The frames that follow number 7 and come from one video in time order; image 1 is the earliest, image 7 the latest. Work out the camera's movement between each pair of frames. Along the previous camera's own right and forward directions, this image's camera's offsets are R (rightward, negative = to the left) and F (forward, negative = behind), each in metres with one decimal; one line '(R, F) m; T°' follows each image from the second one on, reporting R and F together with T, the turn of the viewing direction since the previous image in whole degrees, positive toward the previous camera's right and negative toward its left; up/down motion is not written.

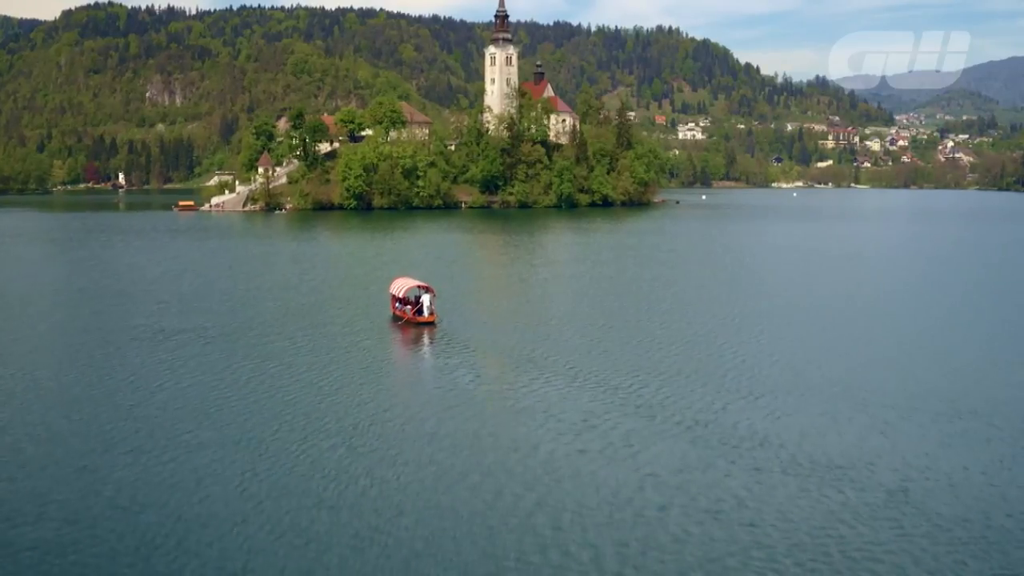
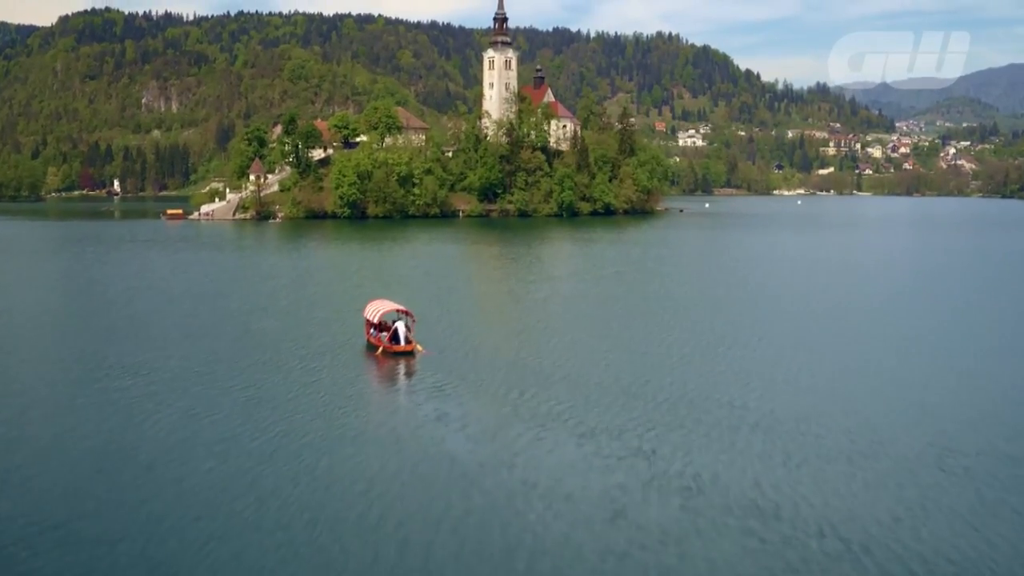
(0.0, +3.1) m; 0°
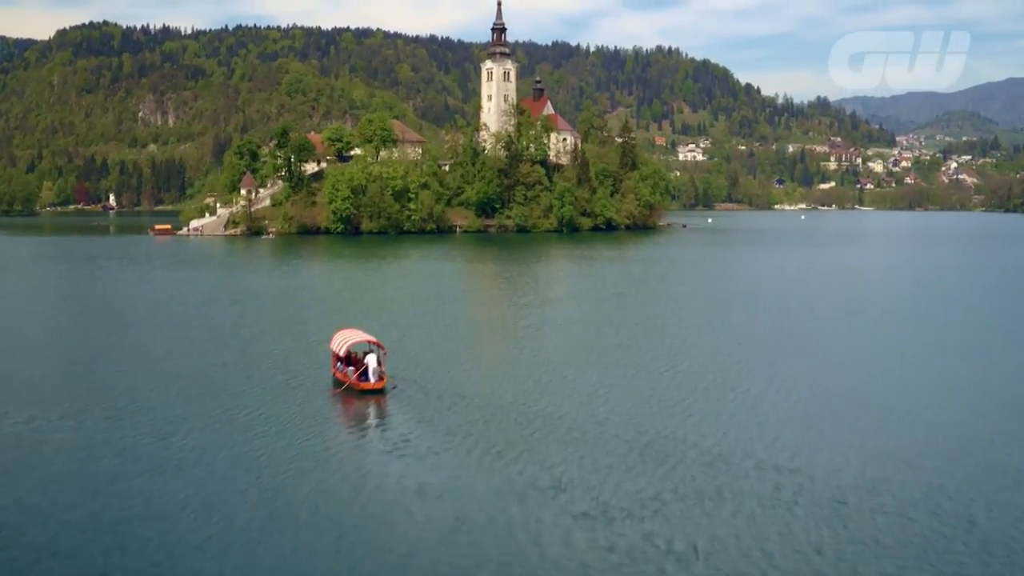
(0.0, +2.8) m; 0°
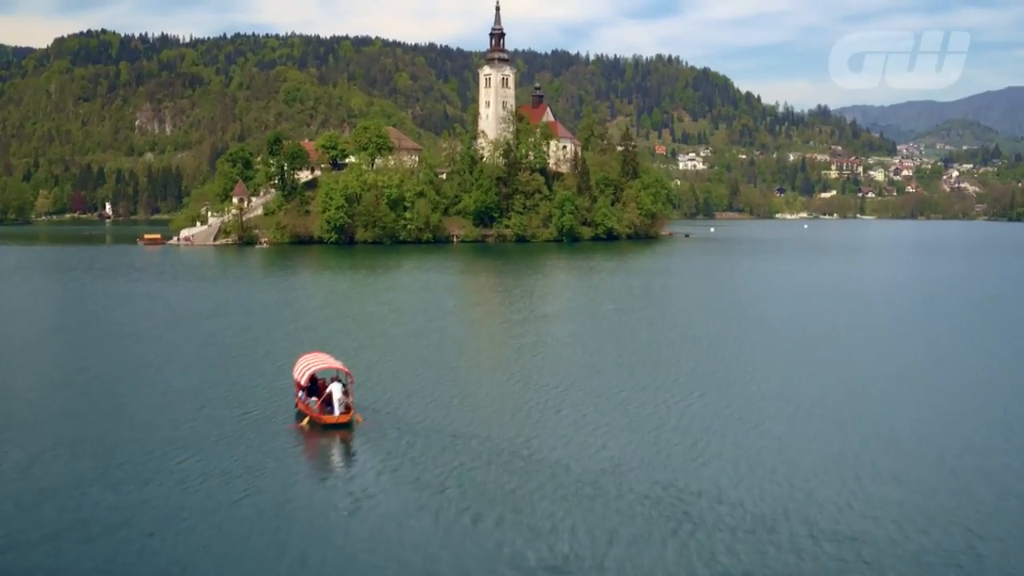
(+0.1, +2.3) m; 0°
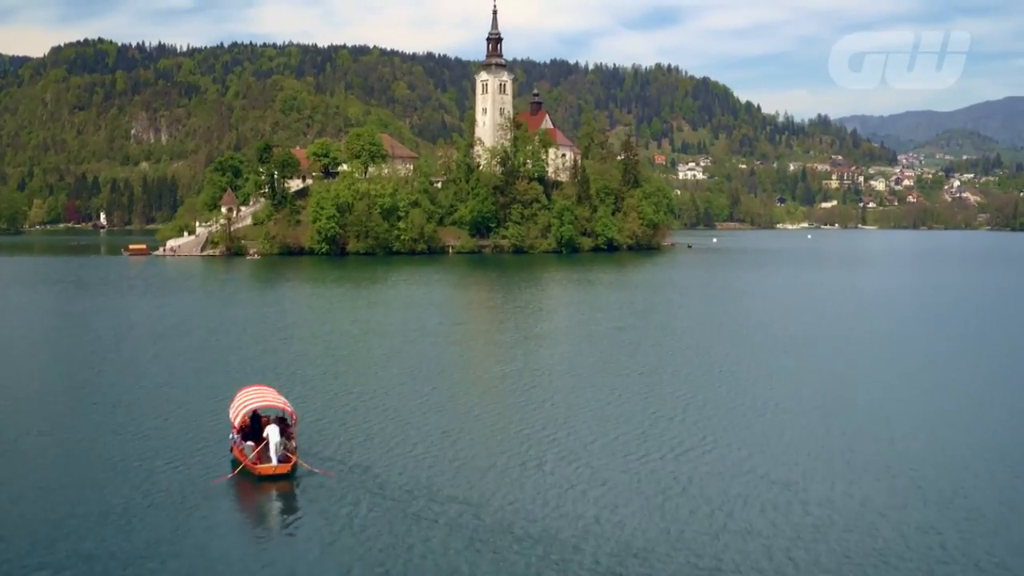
(+0.1, +2.9) m; 0°
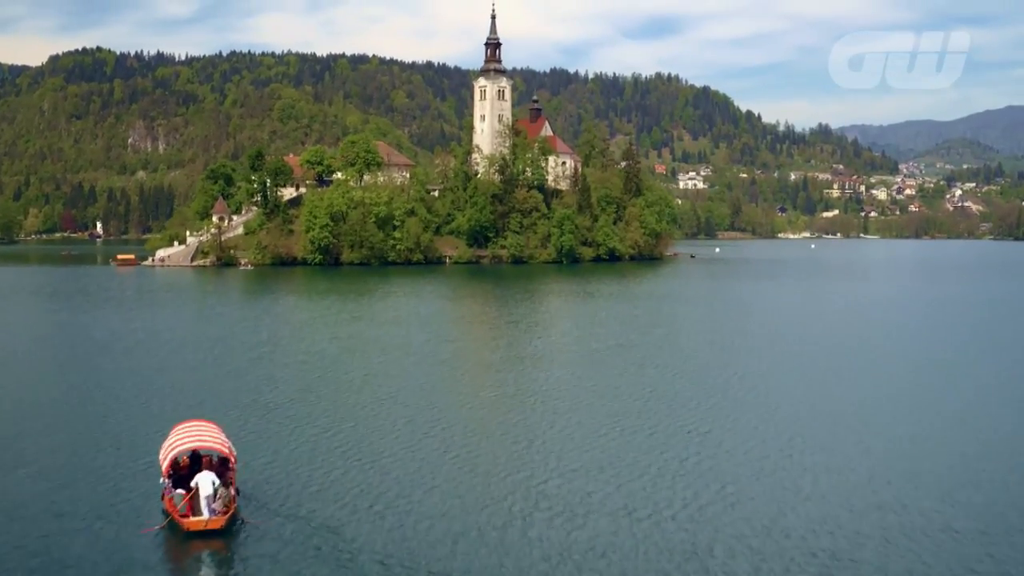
(+0.1, +2.3) m; 0°
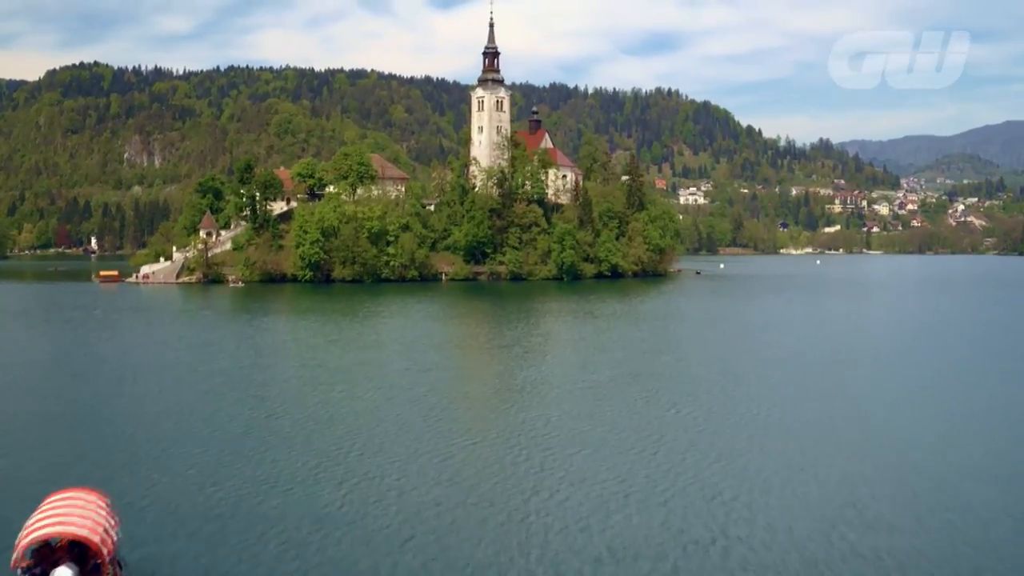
(0.0, +3.2) m; 0°
